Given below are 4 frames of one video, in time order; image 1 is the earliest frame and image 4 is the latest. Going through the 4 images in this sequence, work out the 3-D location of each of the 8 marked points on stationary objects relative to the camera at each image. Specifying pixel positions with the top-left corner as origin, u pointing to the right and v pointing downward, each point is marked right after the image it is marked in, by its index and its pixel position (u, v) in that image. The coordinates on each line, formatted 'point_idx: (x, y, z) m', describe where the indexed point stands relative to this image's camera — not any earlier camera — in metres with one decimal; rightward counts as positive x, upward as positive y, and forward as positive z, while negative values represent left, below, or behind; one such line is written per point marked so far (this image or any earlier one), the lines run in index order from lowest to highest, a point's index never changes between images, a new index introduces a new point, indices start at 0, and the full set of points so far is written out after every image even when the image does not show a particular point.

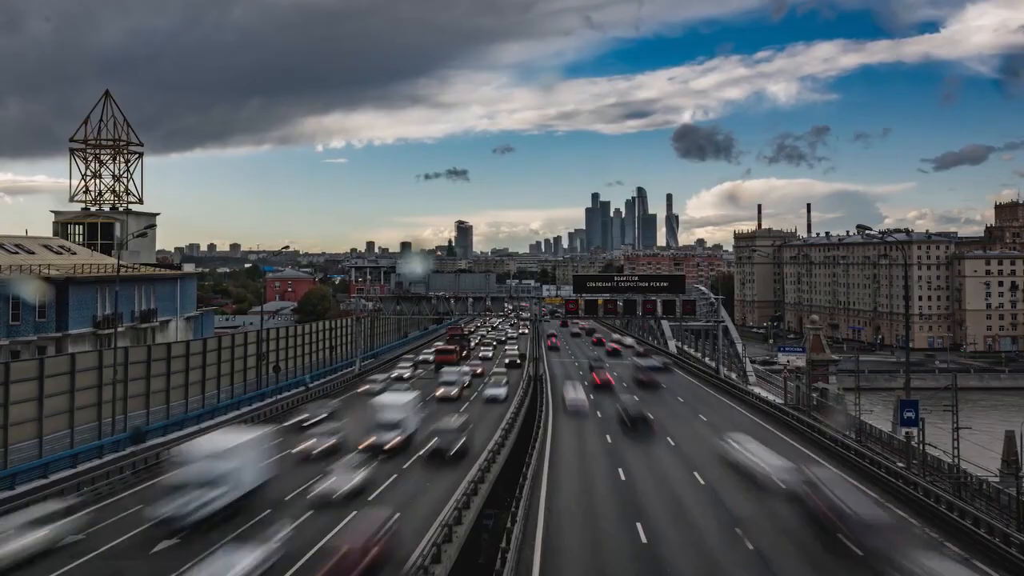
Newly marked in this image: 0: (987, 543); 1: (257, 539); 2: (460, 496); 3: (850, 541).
0: (+13.2, -7.1, +19.4) m
1: (-6.6, -6.4, +17.3) m
2: (-1.4, -5.5, +18.2) m
3: (+9.4, -7.1, +19.4) m
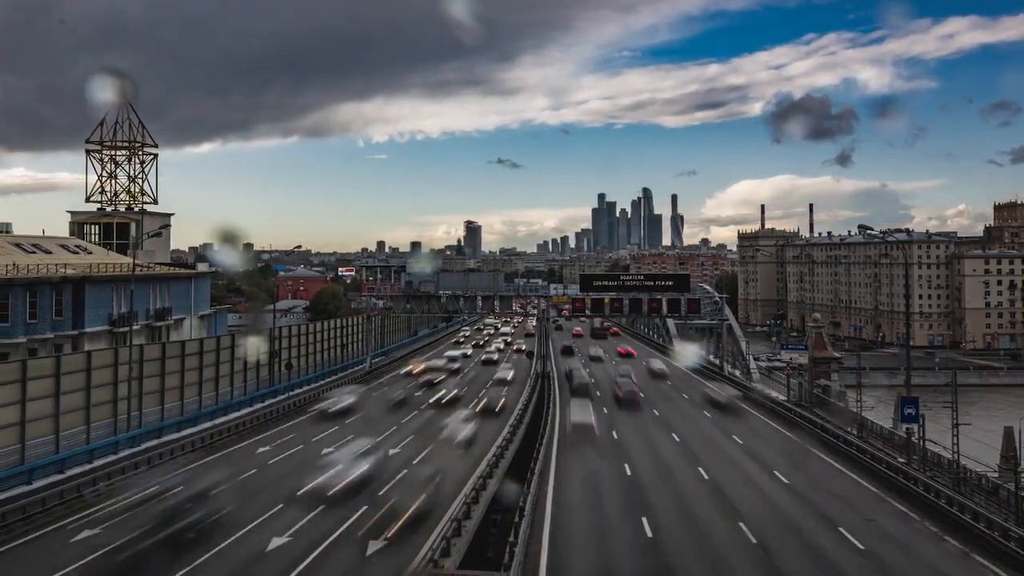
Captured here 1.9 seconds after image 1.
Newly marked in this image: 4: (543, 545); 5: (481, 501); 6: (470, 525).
0: (+13.4, -7.1, +19.9) m
1: (-6.4, -6.4, +18.1) m
2: (-1.1, -5.5, +18.9) m
3: (+9.7, -7.1, +20.0) m
4: (+0.8, -6.8, +18.5) m
5: (-0.8, -5.9, +19.2) m
6: (-1.0, -5.8, +17.0) m
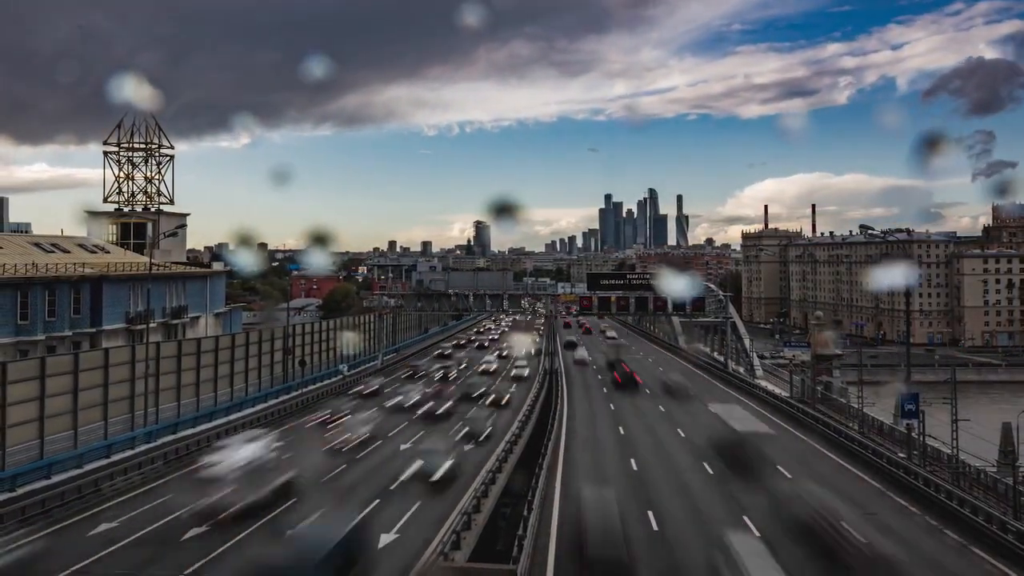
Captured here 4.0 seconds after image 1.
0: (+13.7, -7.0, +20.6) m
1: (-6.1, -6.3, +19.0) m
2: (-0.9, -5.5, +19.8) m
3: (+9.9, -7.0, +20.8) m
4: (+1.1, -6.8, +19.3) m
5: (-0.6, -5.9, +20.0) m
6: (-0.8, -5.8, +17.9) m
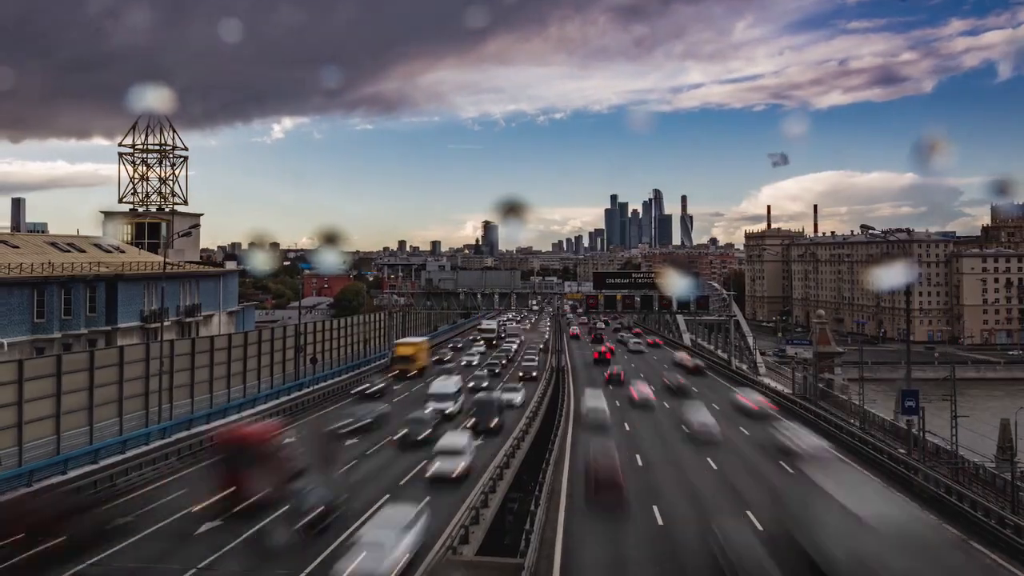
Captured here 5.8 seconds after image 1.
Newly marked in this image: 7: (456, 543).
0: (+13.9, -7.0, +21.2) m
1: (-5.9, -6.3, +19.8) m
2: (-0.7, -5.4, +20.5) m
3: (+10.2, -7.0, +21.4) m
4: (+1.3, -6.7, +20.0) m
5: (-0.4, -5.8, +20.7) m
6: (-0.6, -5.7, +18.6) m
7: (-1.2, -5.5, +16.1) m
